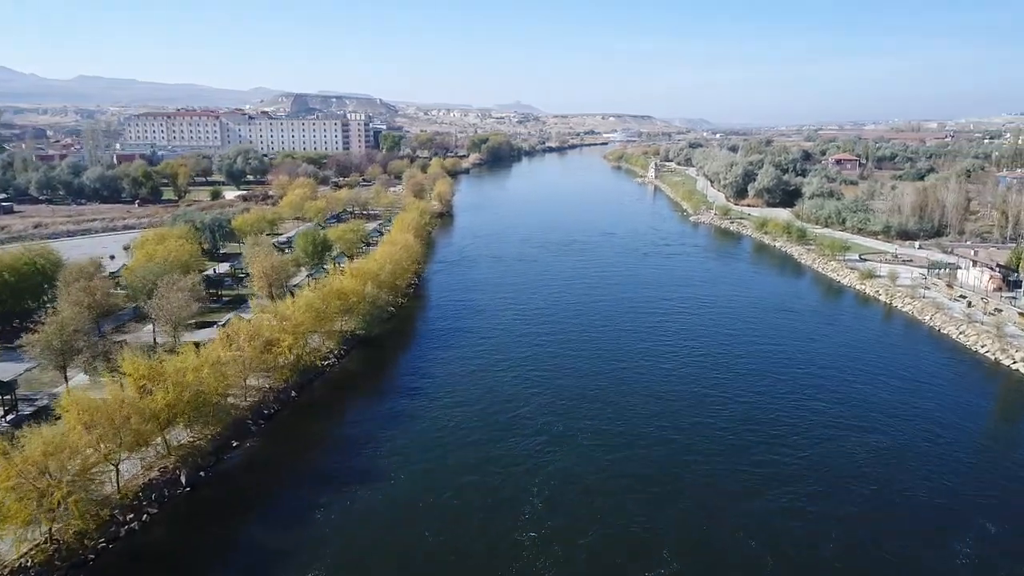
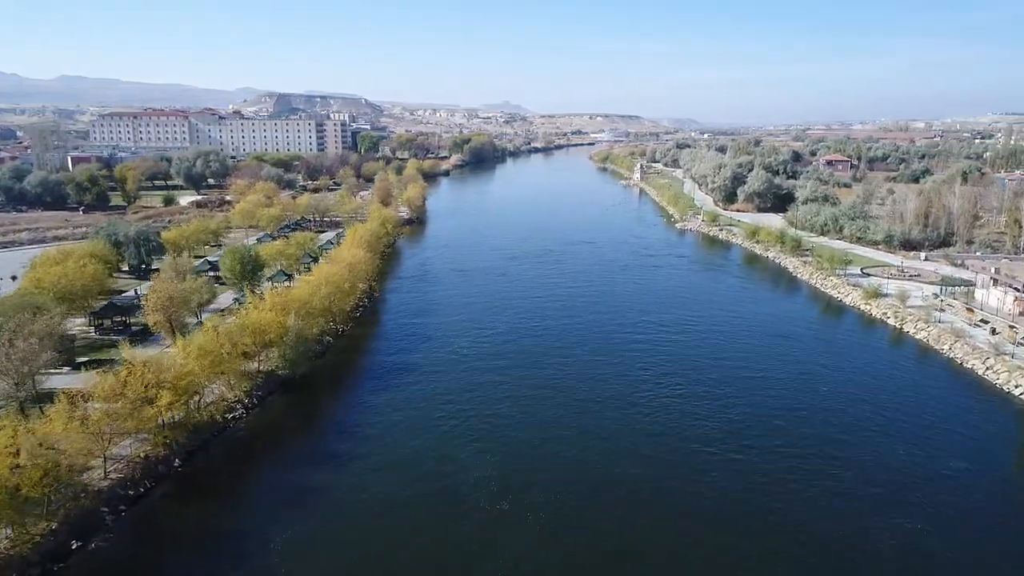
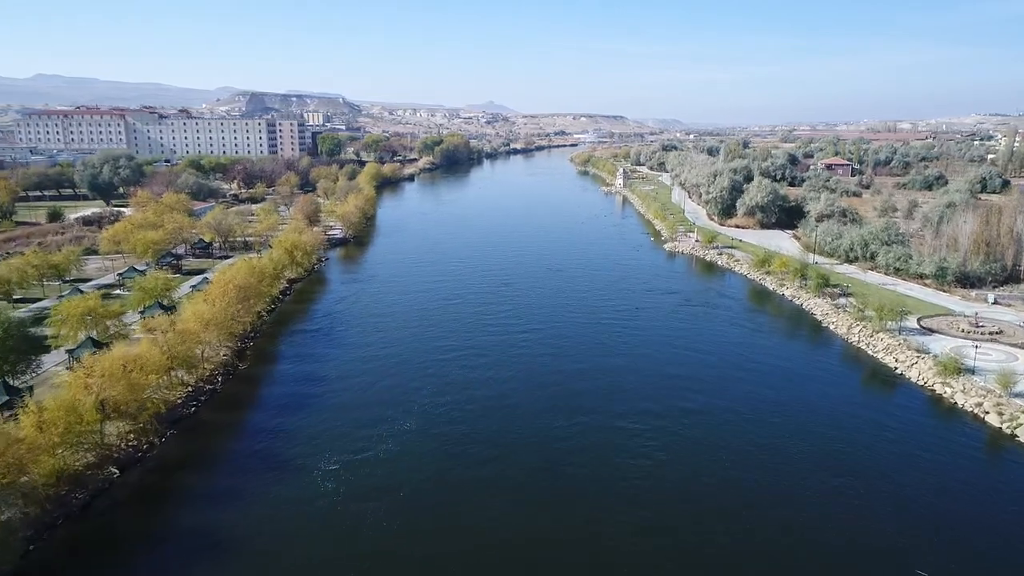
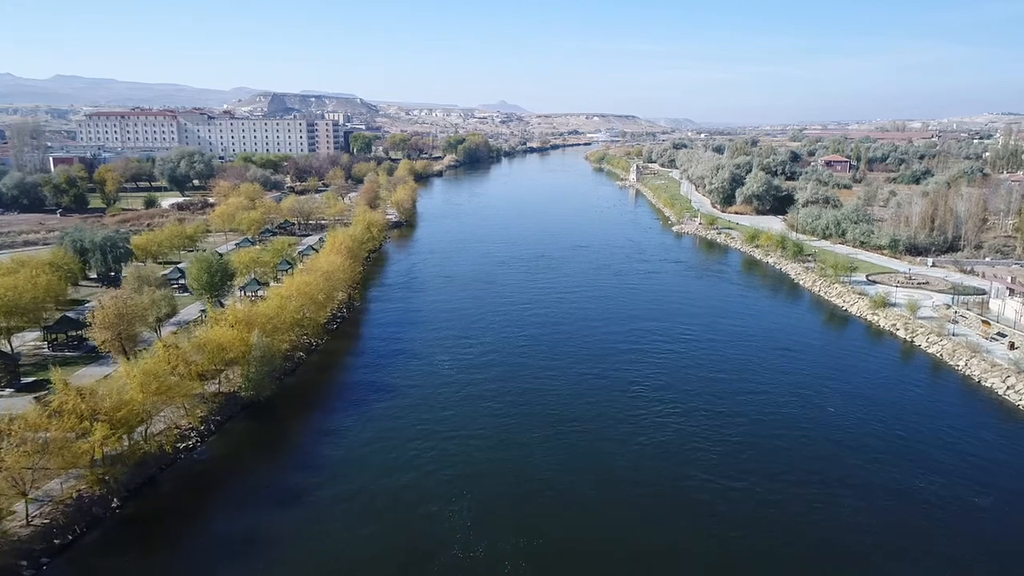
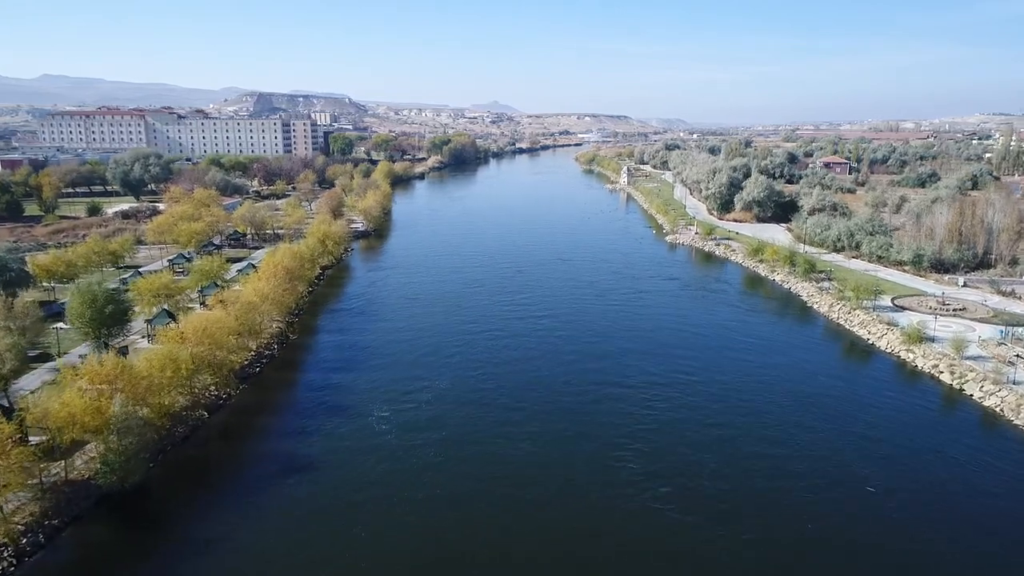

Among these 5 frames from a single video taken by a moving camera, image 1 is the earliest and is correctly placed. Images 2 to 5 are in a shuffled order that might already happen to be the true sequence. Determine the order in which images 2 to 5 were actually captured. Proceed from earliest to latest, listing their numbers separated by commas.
2, 4, 5, 3
